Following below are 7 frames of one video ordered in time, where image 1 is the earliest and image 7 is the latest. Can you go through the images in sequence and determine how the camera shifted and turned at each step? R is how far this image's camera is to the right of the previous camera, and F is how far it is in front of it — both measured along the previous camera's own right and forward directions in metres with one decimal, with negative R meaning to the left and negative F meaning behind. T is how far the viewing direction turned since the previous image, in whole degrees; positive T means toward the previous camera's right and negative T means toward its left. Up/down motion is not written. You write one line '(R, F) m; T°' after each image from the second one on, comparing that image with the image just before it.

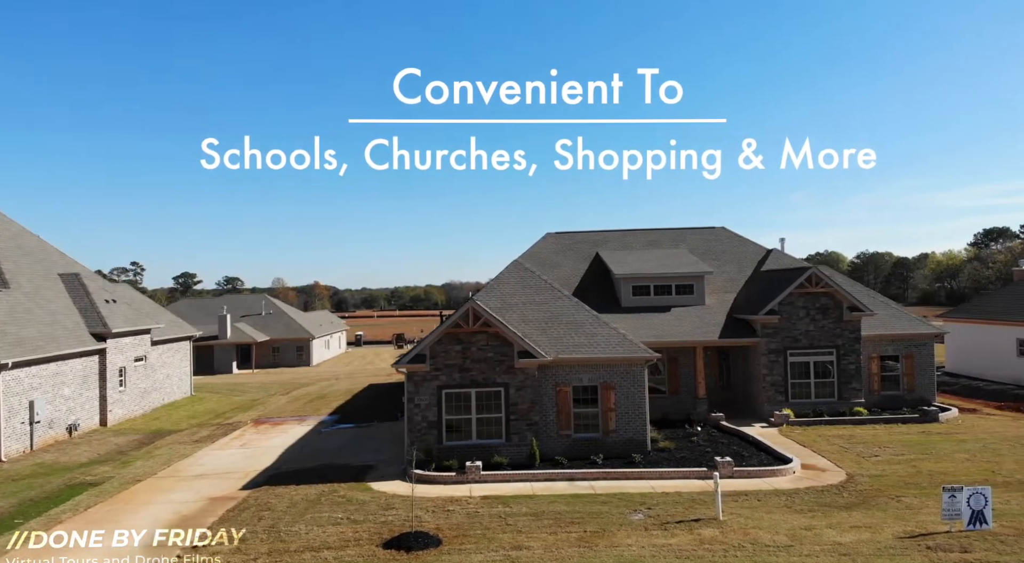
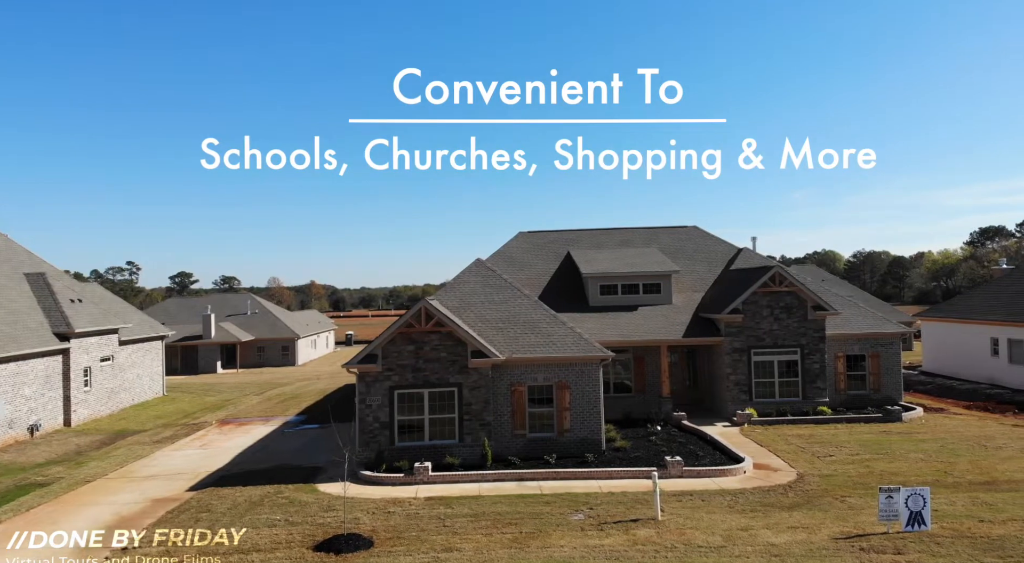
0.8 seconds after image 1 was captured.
(+1.2, +0.2) m; 0°
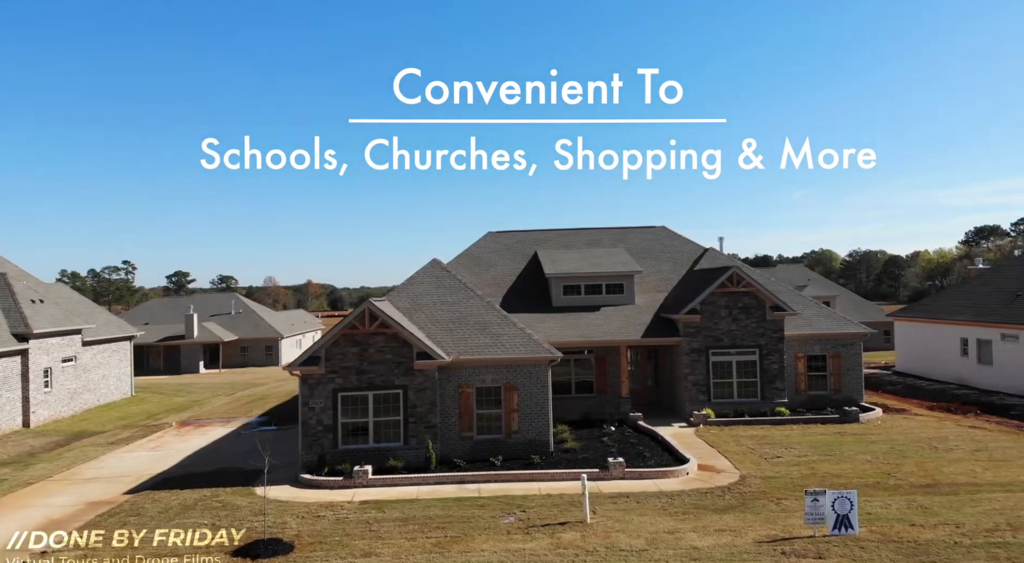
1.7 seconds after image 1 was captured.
(+1.4, +0.2) m; 0°
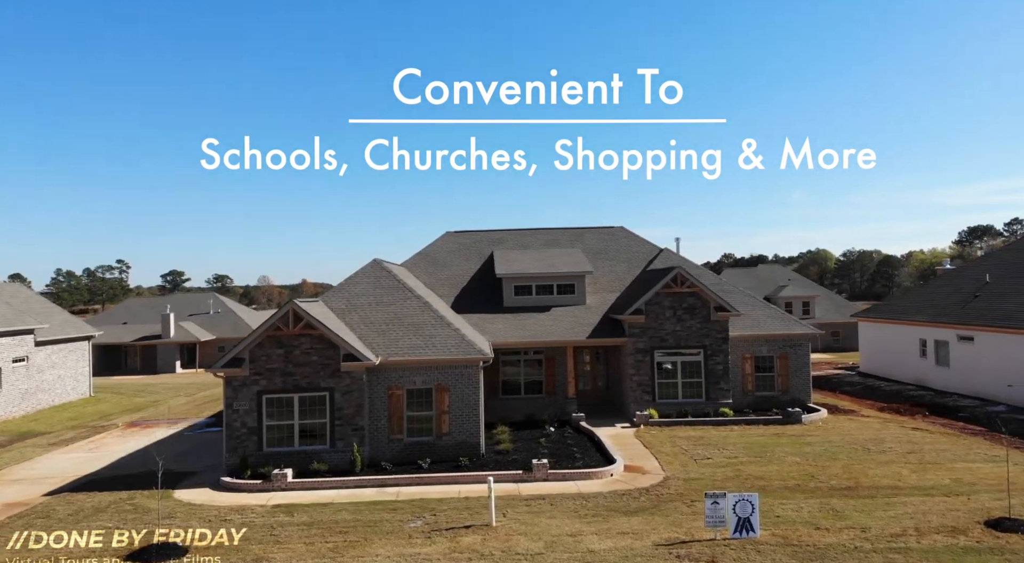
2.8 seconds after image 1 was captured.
(+1.8, +0.1) m; 0°
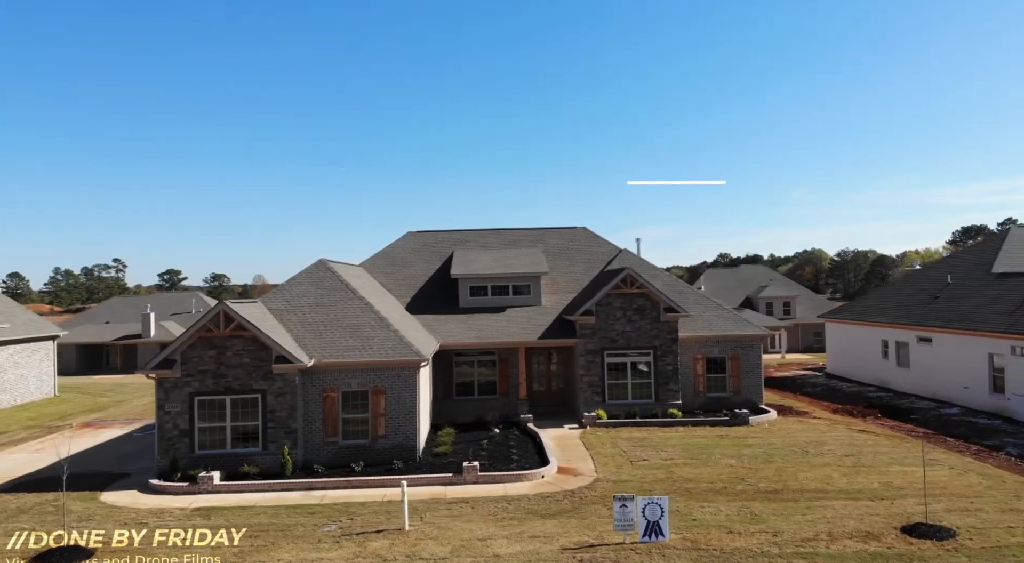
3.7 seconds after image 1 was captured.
(+1.7, 0.0) m; 0°
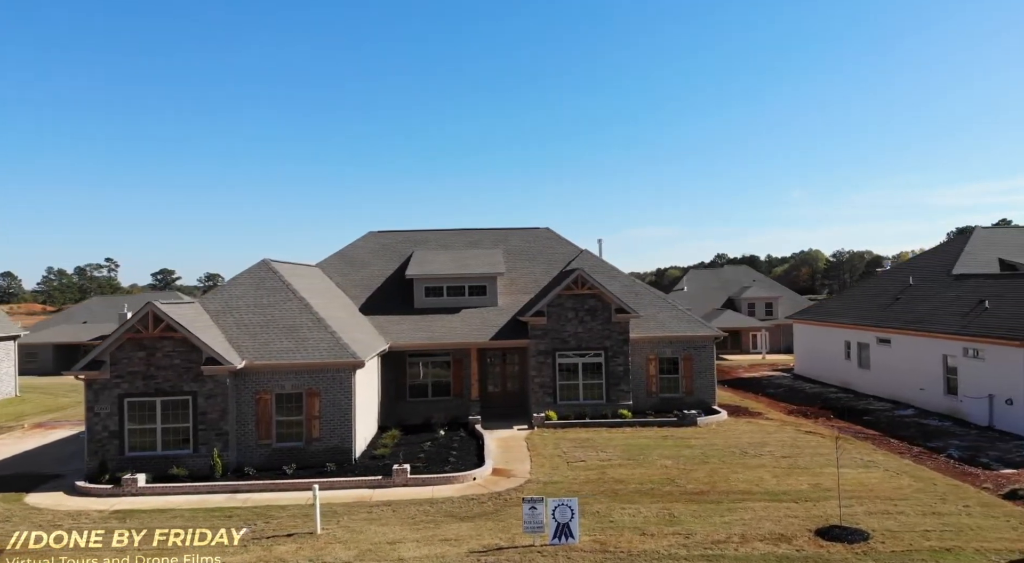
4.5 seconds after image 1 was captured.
(+1.6, +0.1) m; 0°
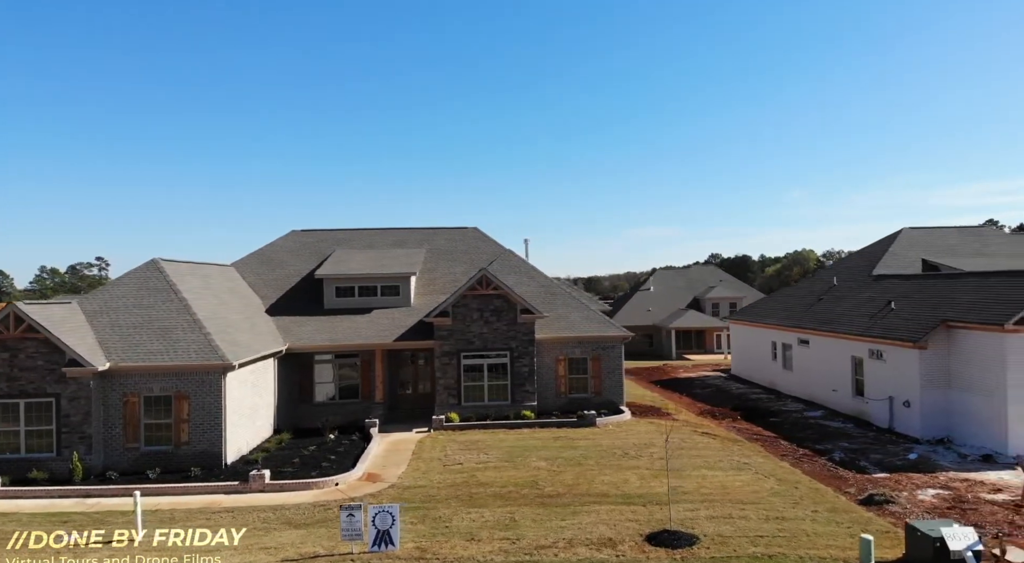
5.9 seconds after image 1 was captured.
(+3.2, +0.2) m; 0°
